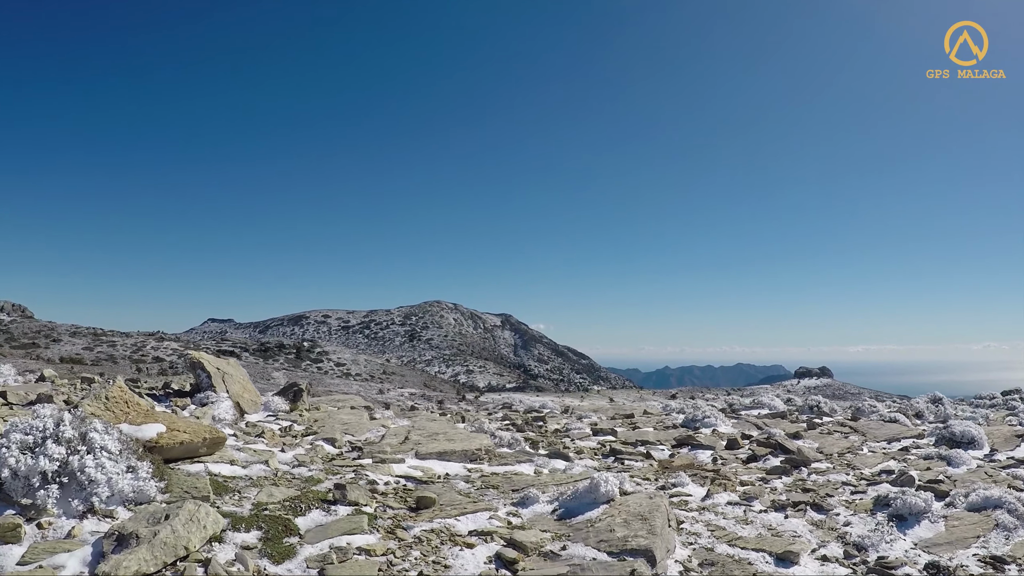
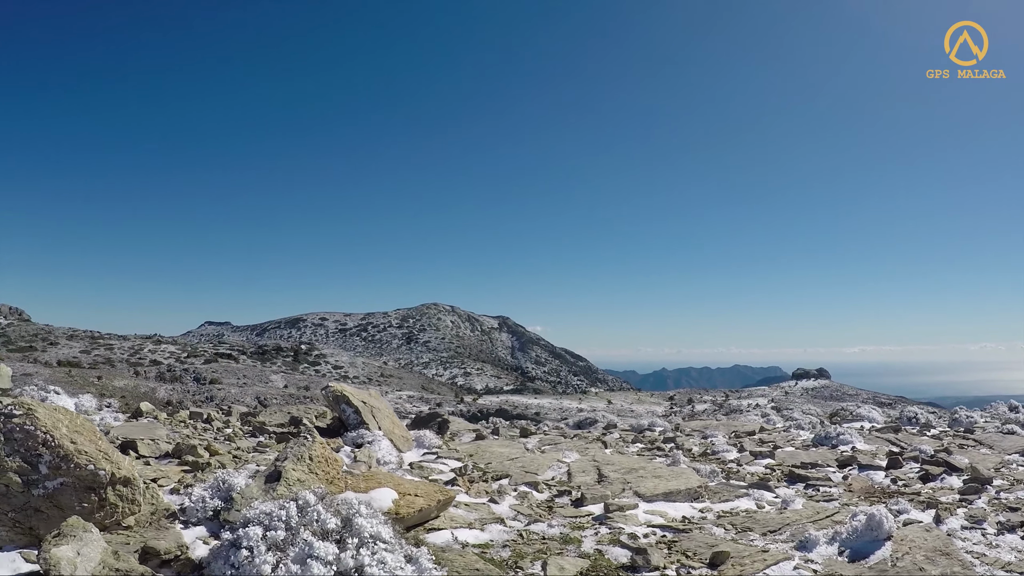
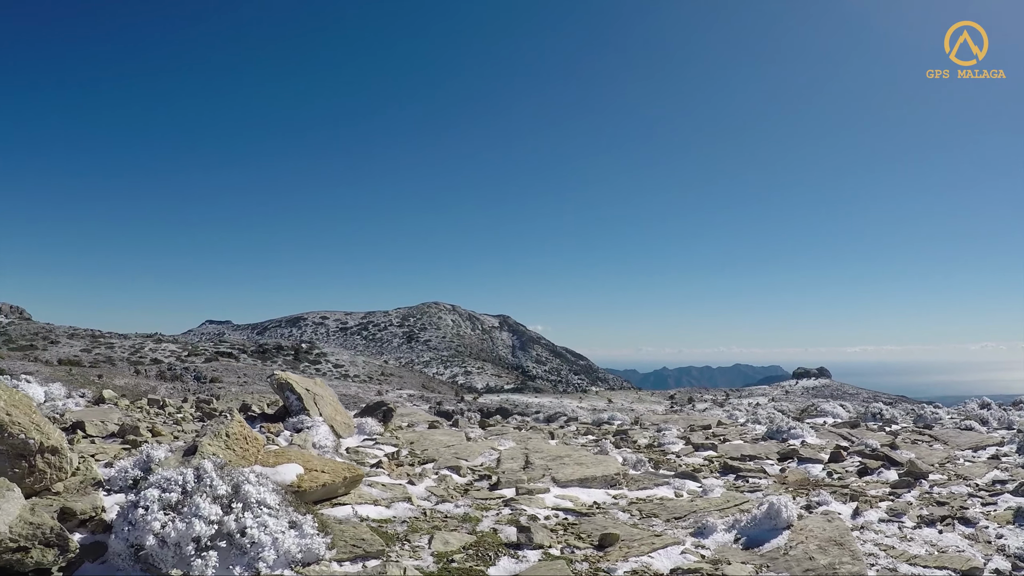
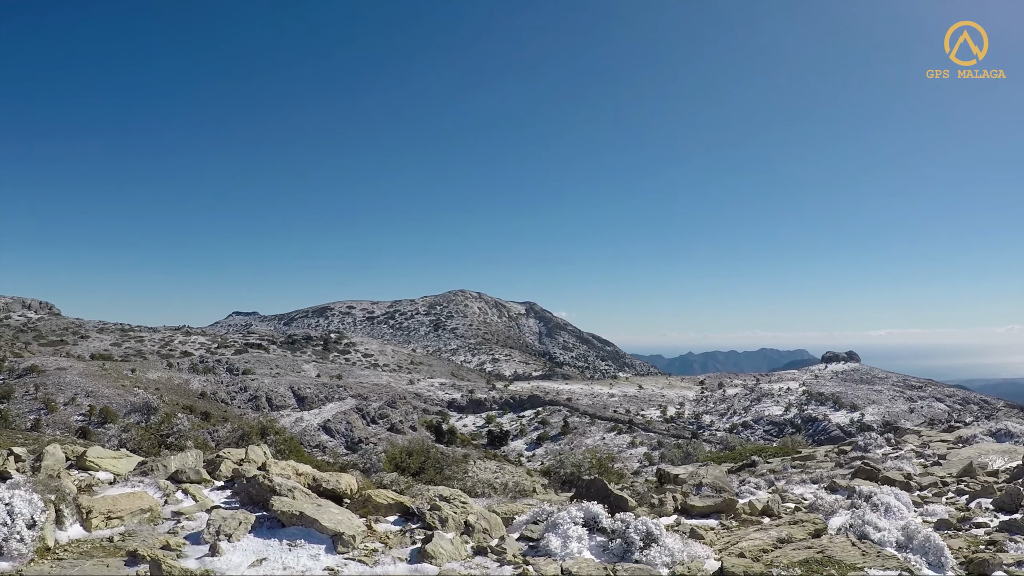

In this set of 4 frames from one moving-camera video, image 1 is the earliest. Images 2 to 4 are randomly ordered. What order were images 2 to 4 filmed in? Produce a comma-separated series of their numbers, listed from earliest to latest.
3, 2, 4
